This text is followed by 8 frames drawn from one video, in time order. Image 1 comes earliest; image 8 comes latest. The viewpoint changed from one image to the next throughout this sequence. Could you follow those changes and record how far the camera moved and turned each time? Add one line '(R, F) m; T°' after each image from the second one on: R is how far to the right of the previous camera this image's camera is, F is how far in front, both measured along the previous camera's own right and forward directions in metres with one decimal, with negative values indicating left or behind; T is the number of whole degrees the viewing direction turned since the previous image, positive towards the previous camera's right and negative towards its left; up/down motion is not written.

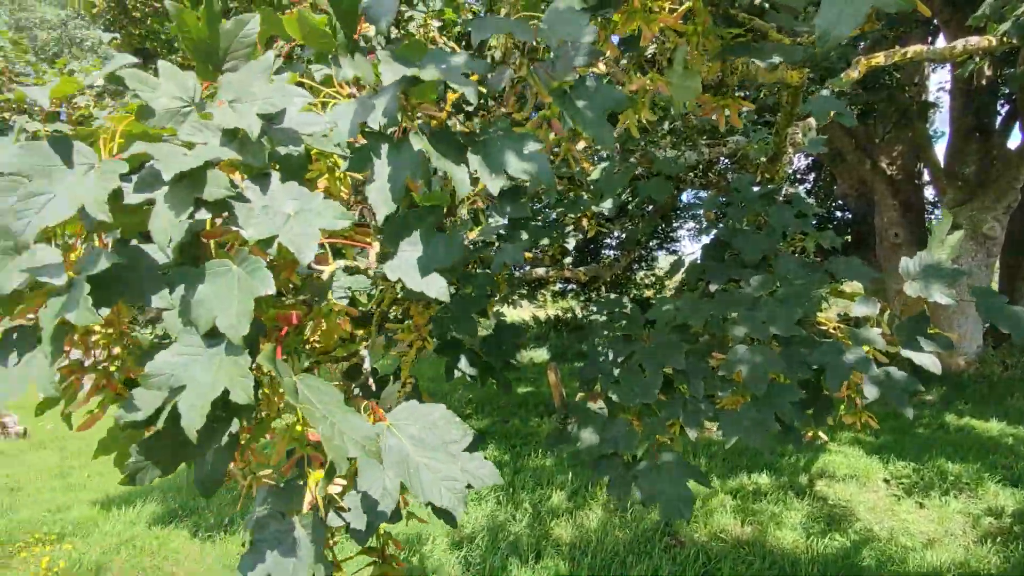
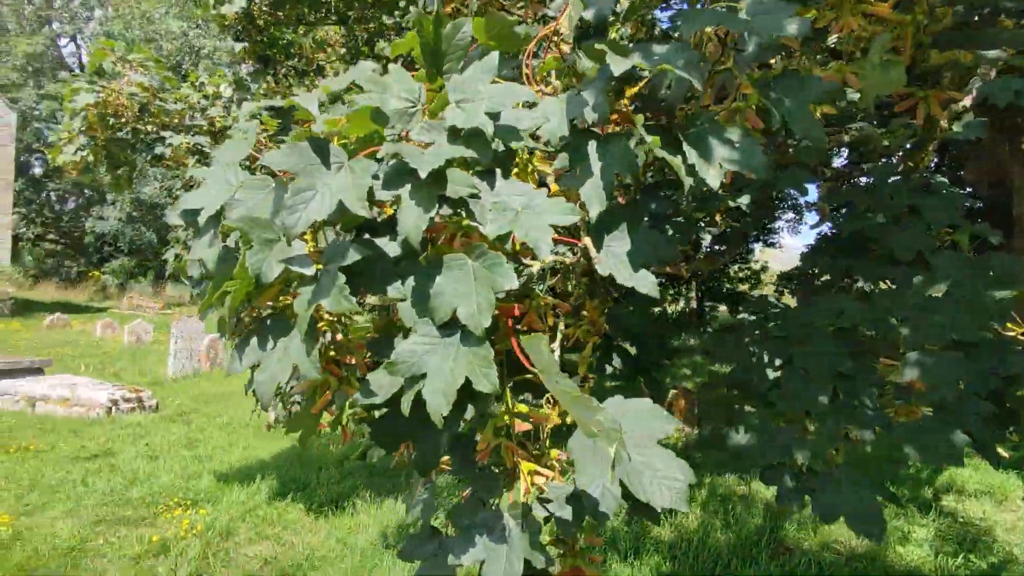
(-0.1, 0.0) m; -8°
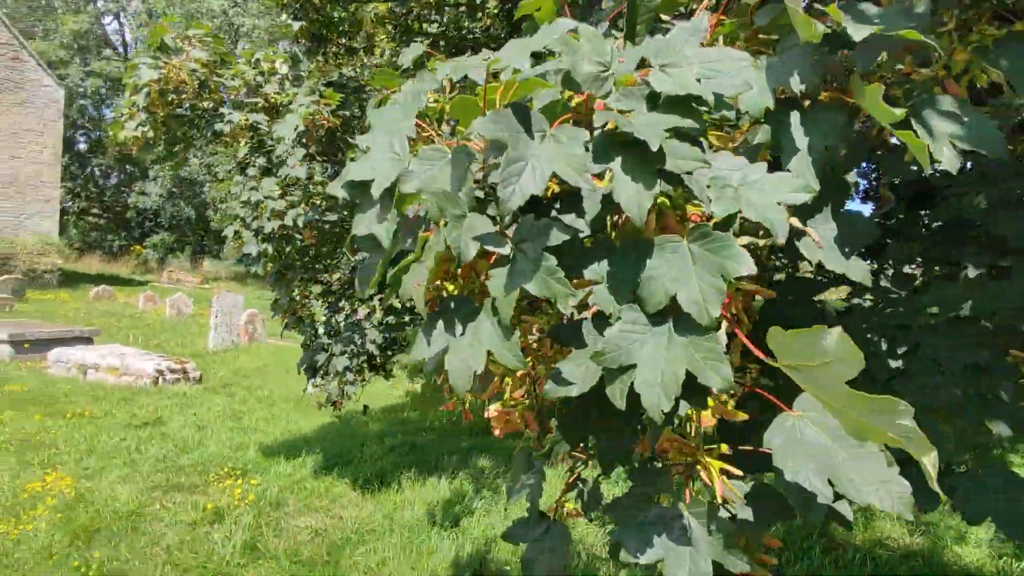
(-0.1, 0.0) m; -3°
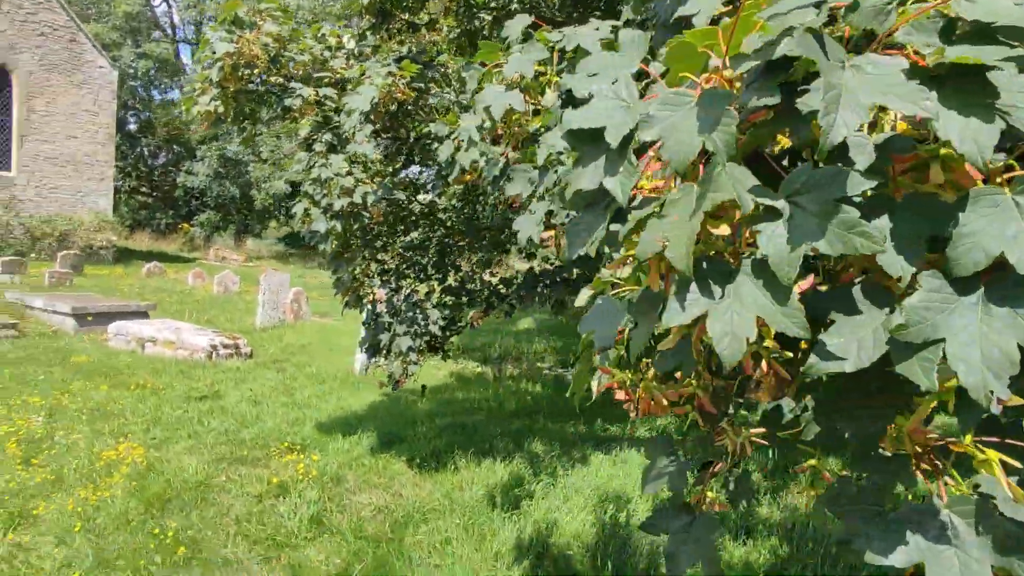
(-0.2, +0.1) m; -3°
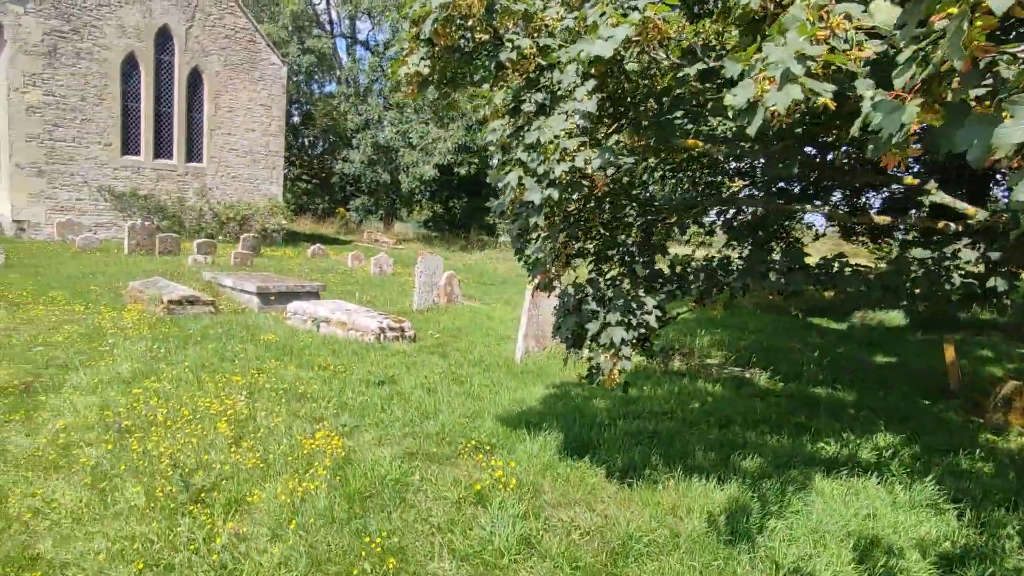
(-0.6, +0.4) m; -12°
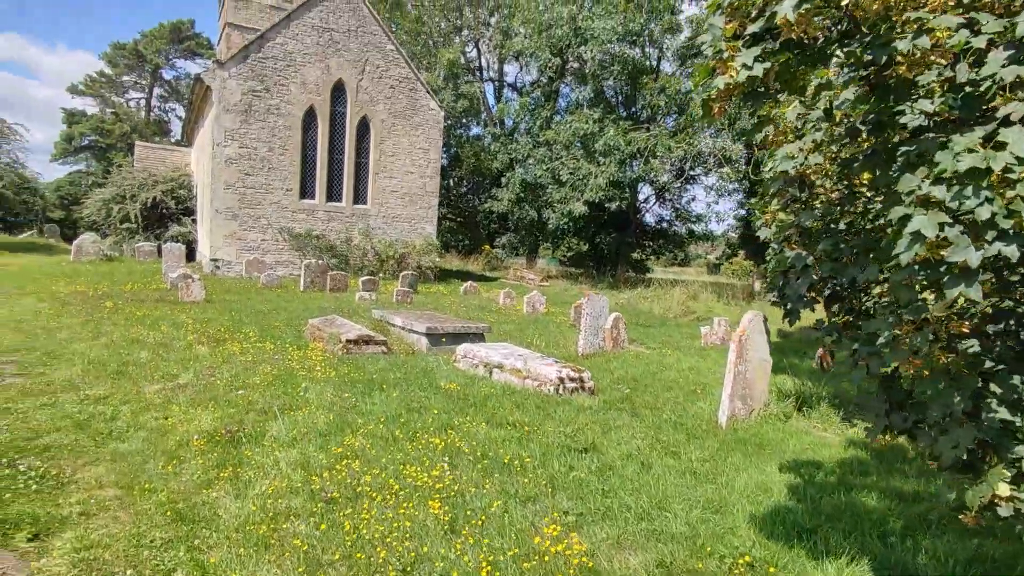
(-0.8, +0.7) m; -13°
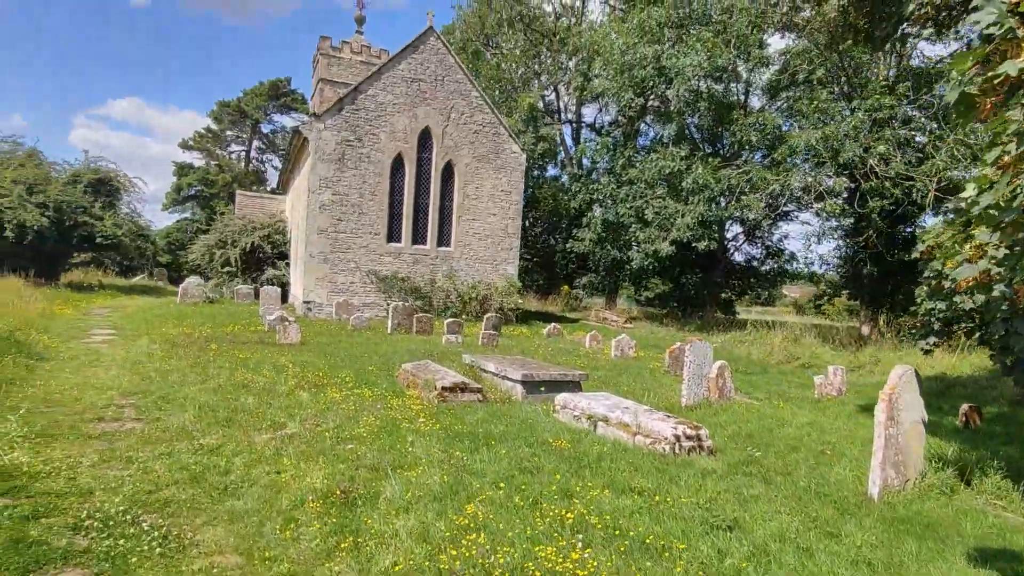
(-0.5, +0.3) m; -7°
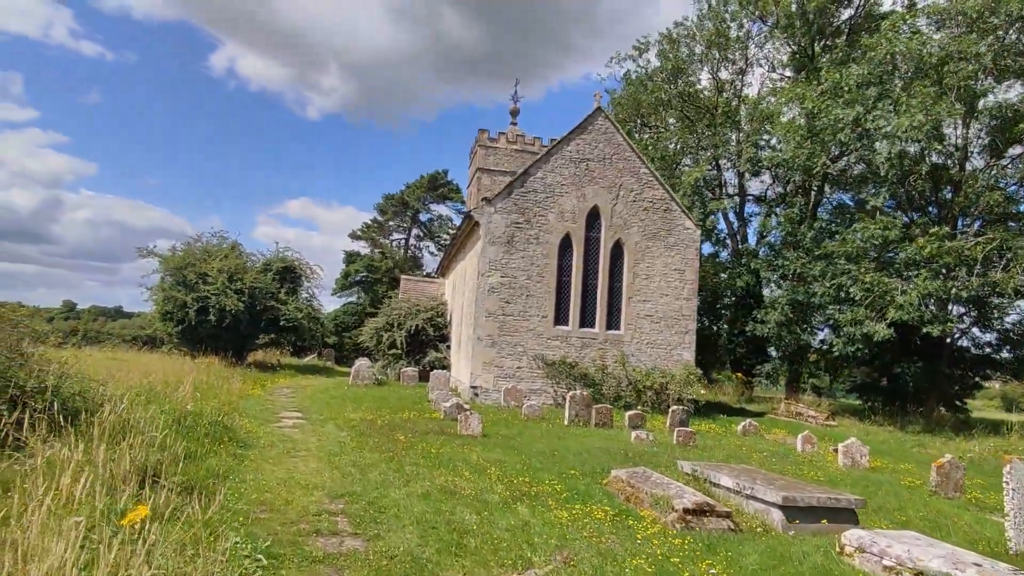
(-1.6, +1.2) m; -13°
